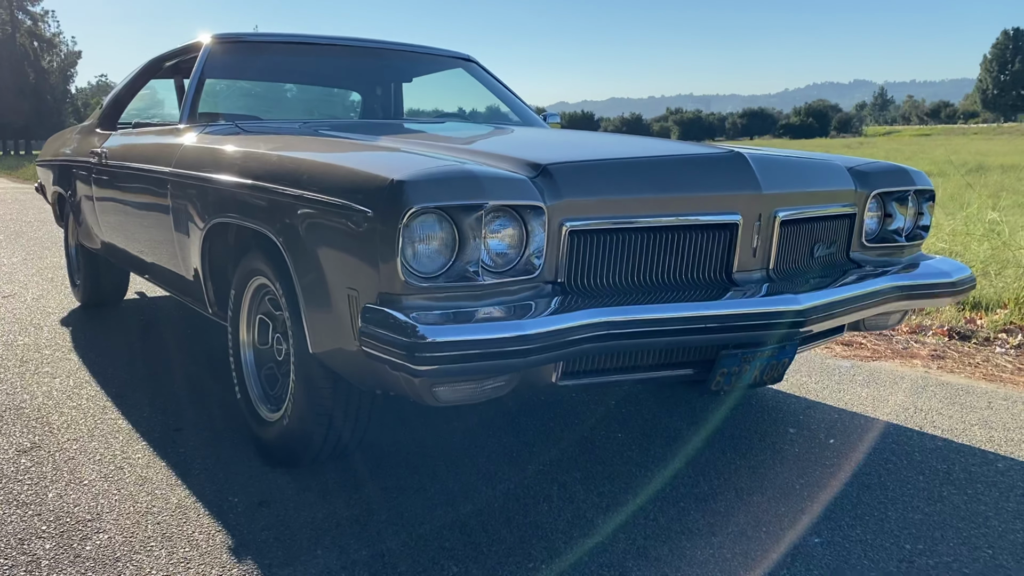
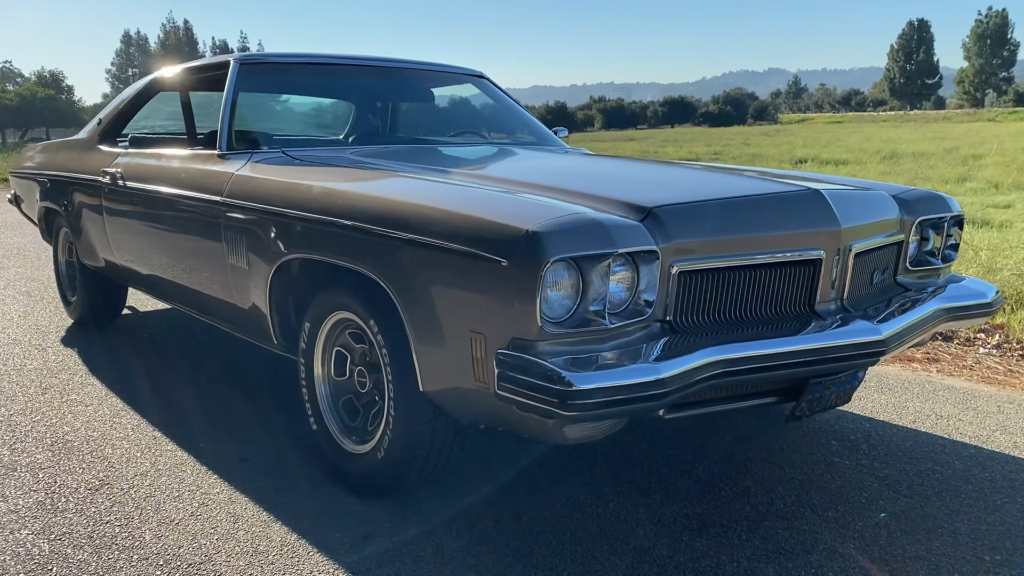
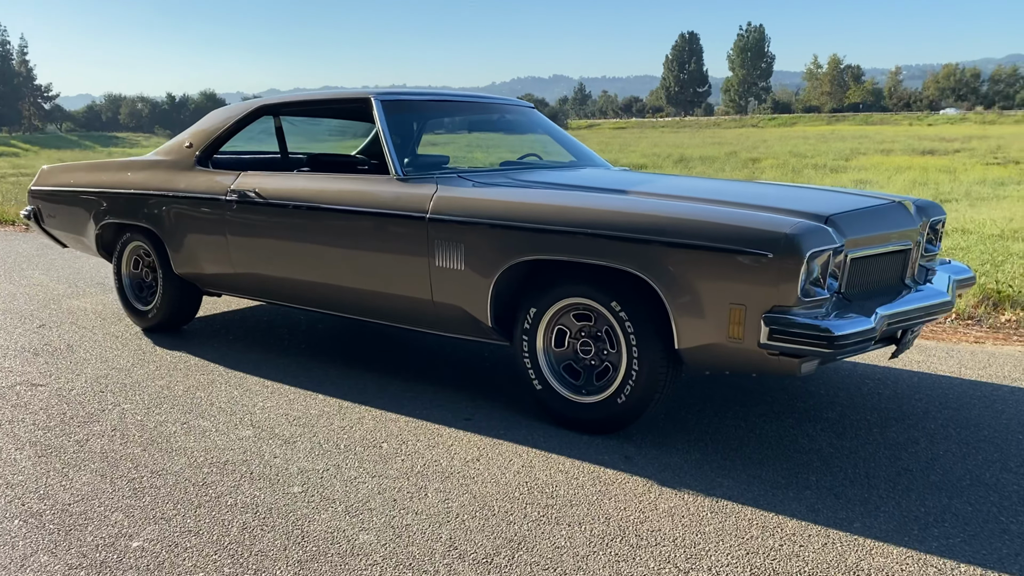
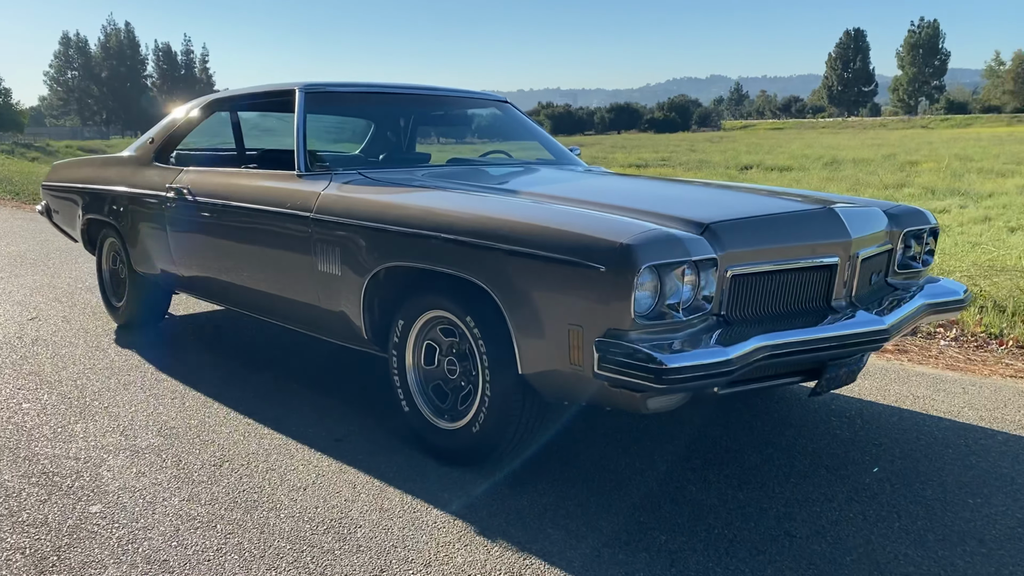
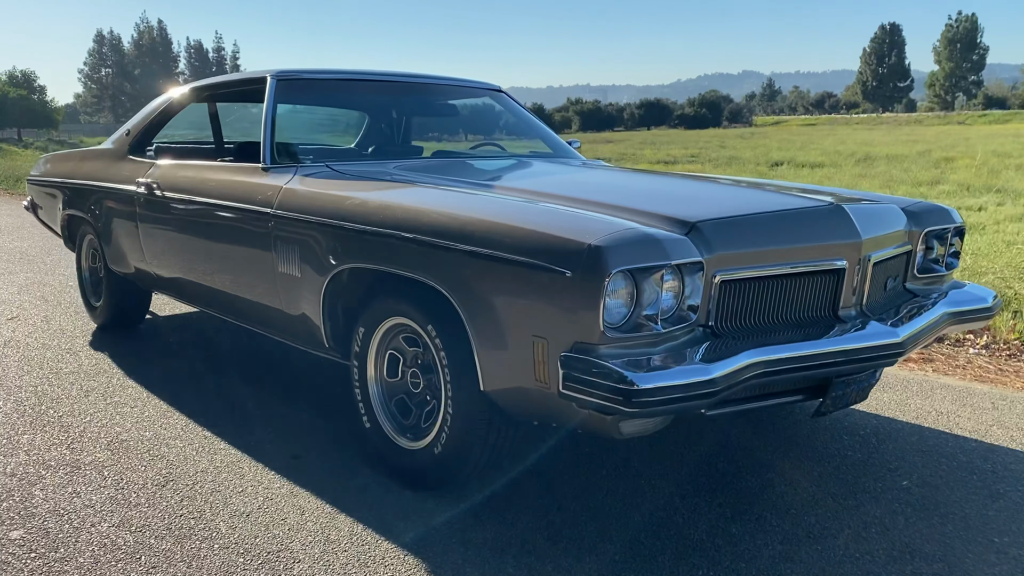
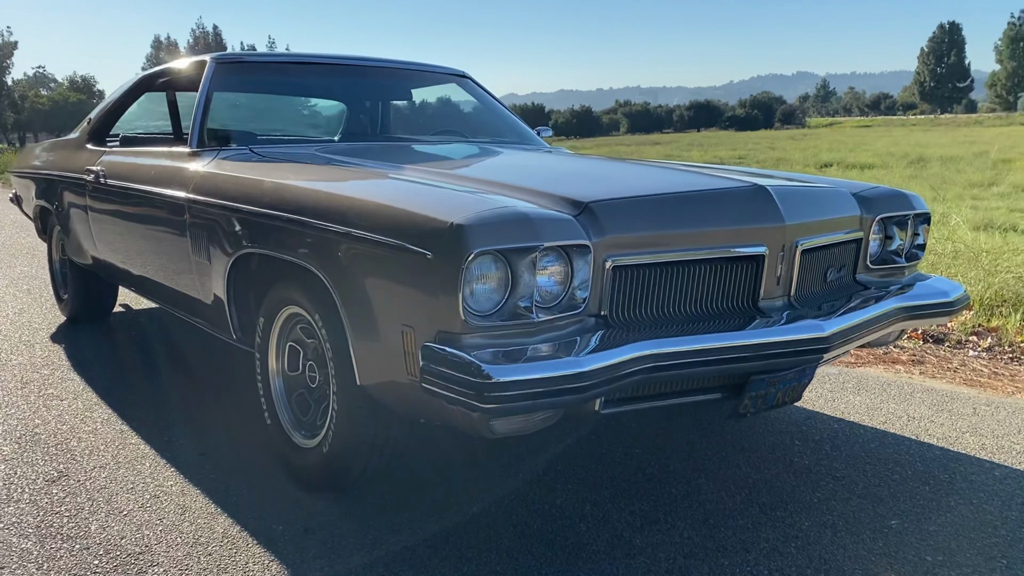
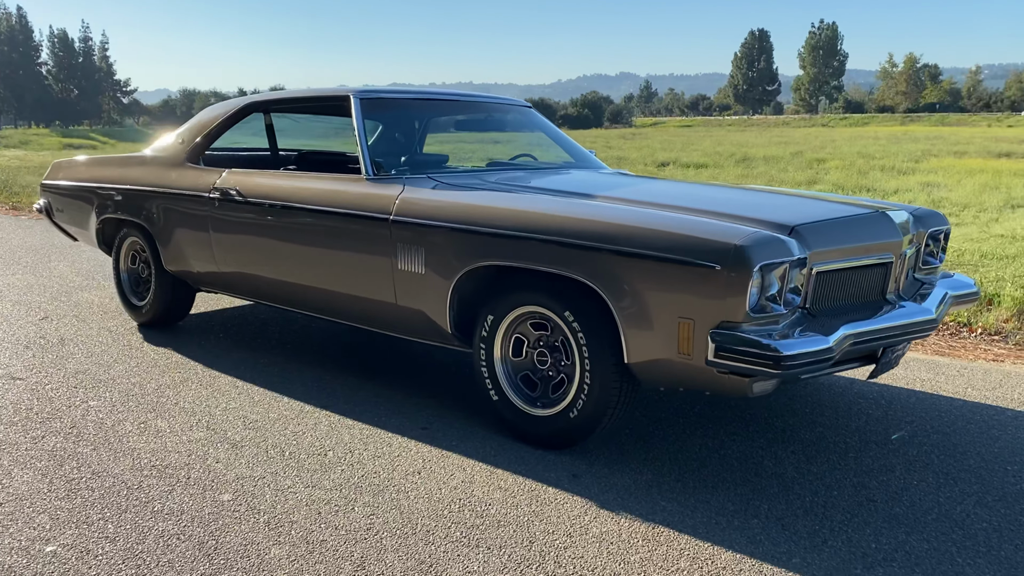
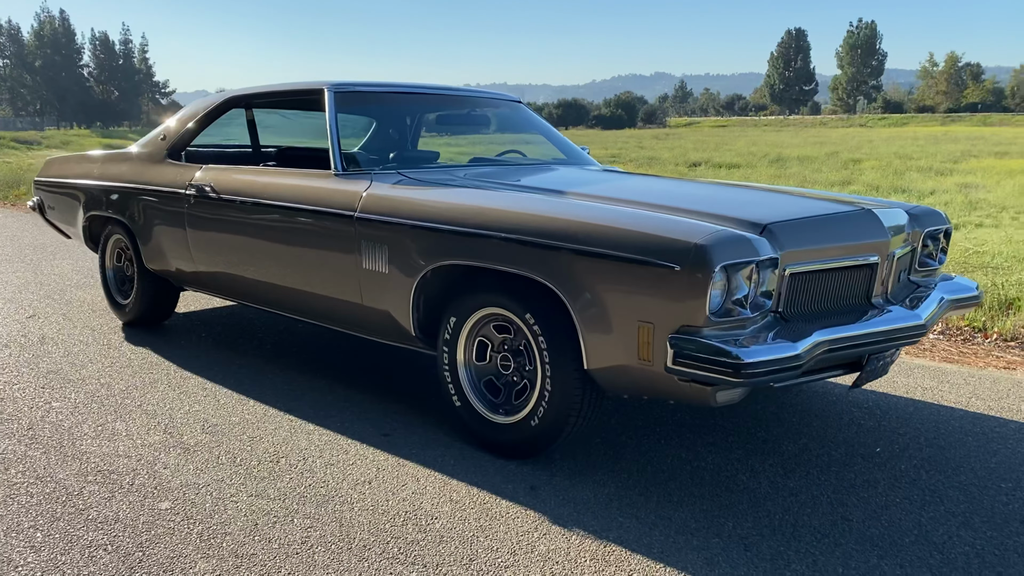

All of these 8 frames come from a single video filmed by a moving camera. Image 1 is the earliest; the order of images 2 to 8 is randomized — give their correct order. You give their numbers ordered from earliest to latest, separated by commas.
6, 2, 5, 4, 8, 7, 3
